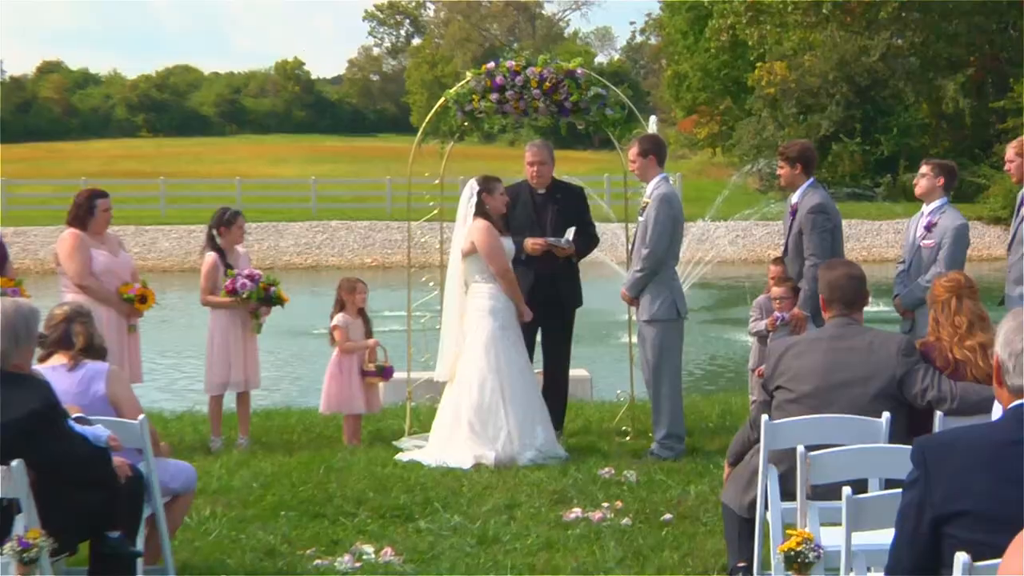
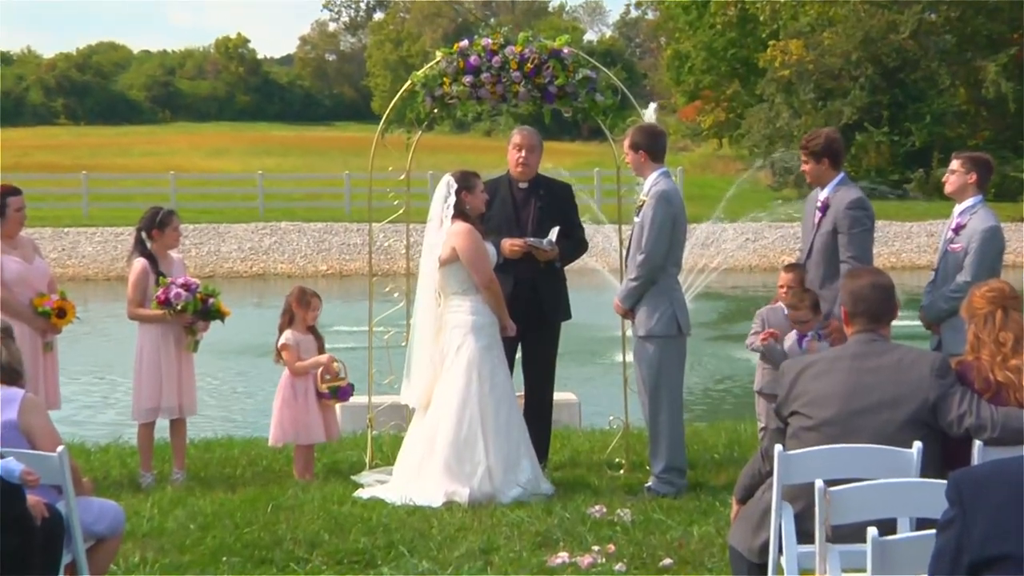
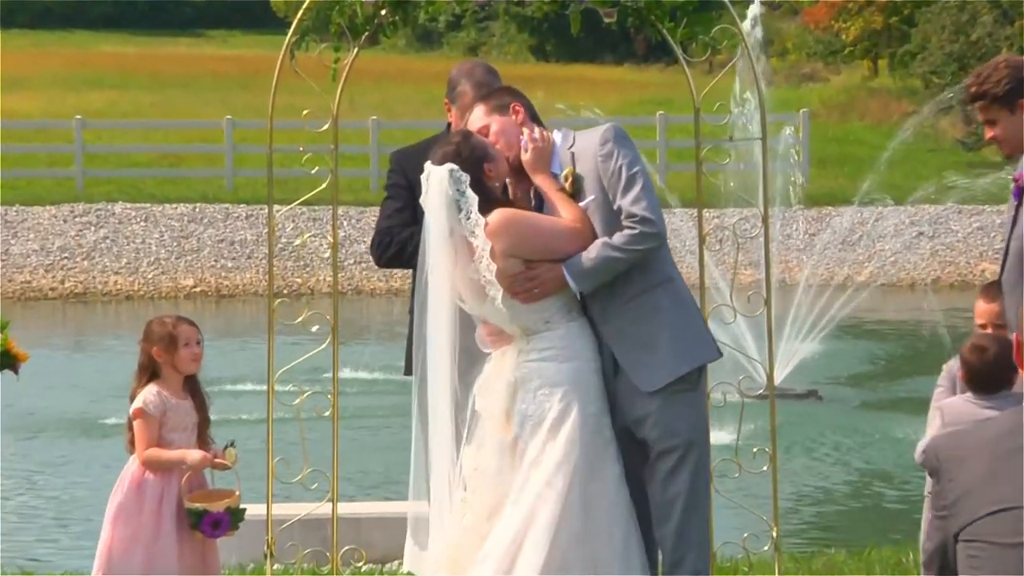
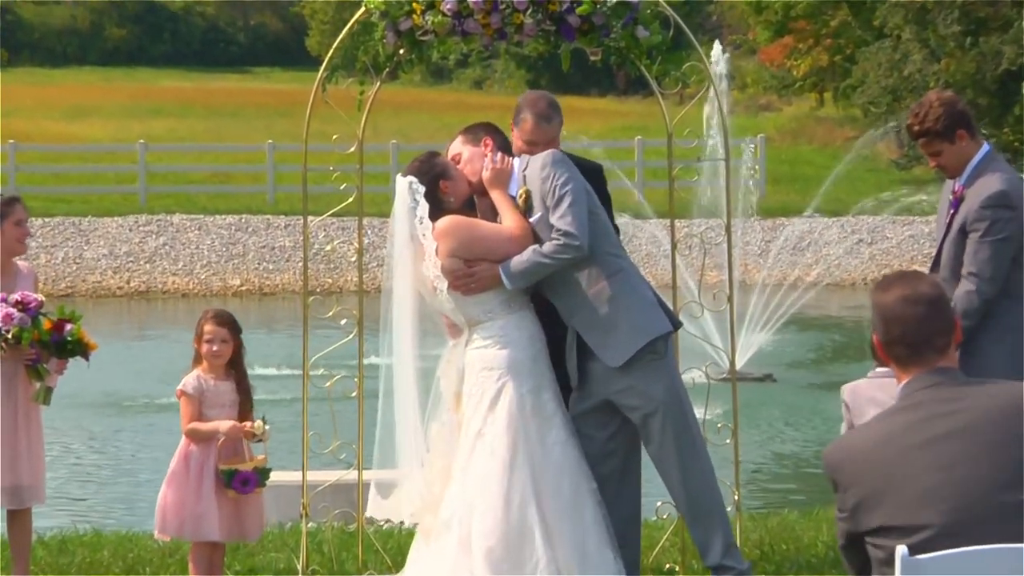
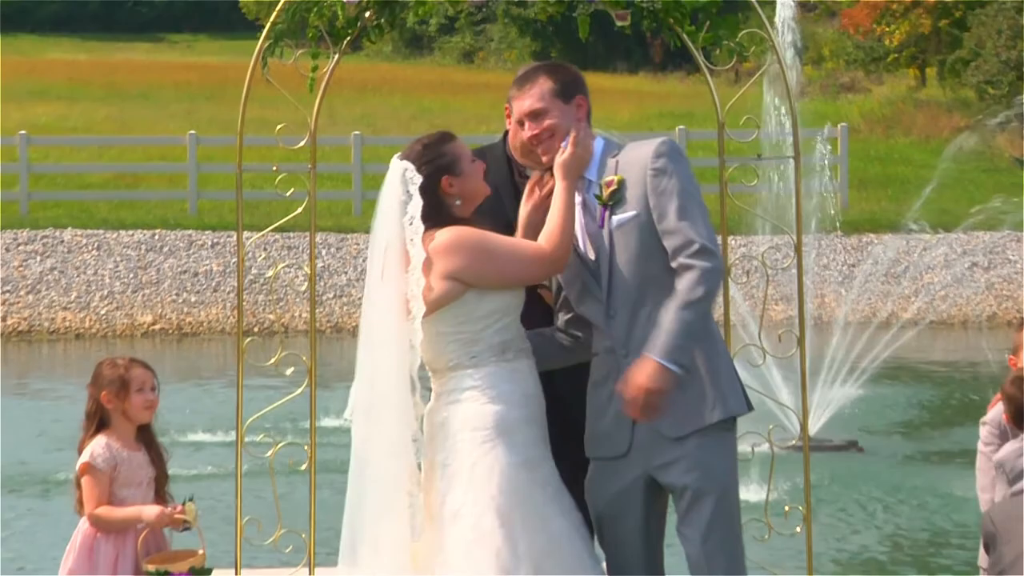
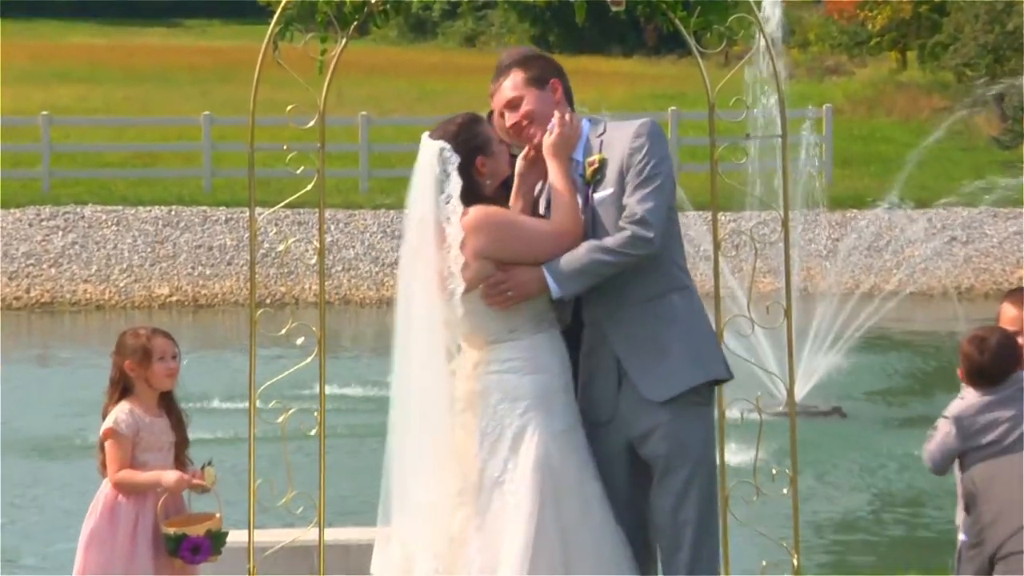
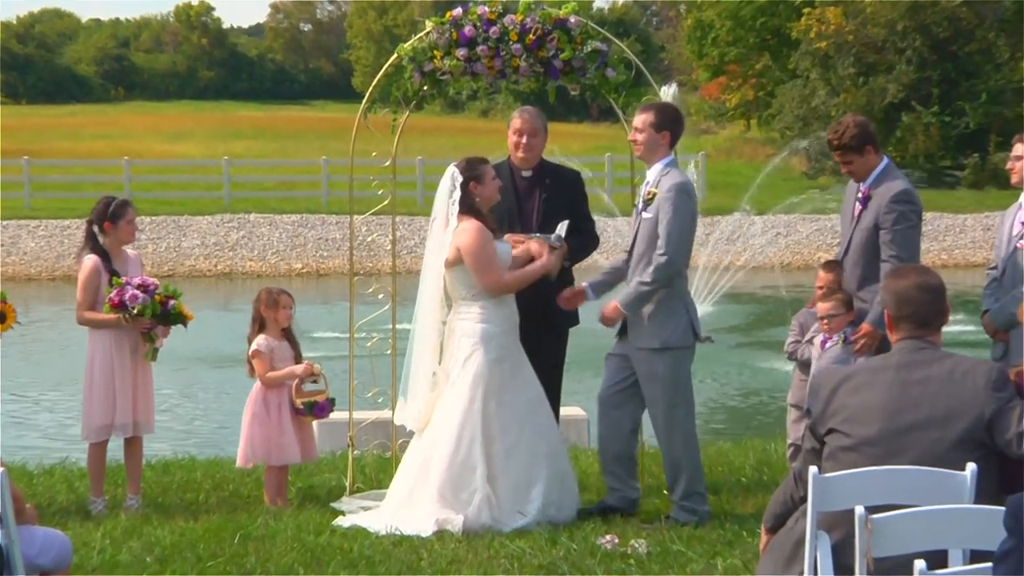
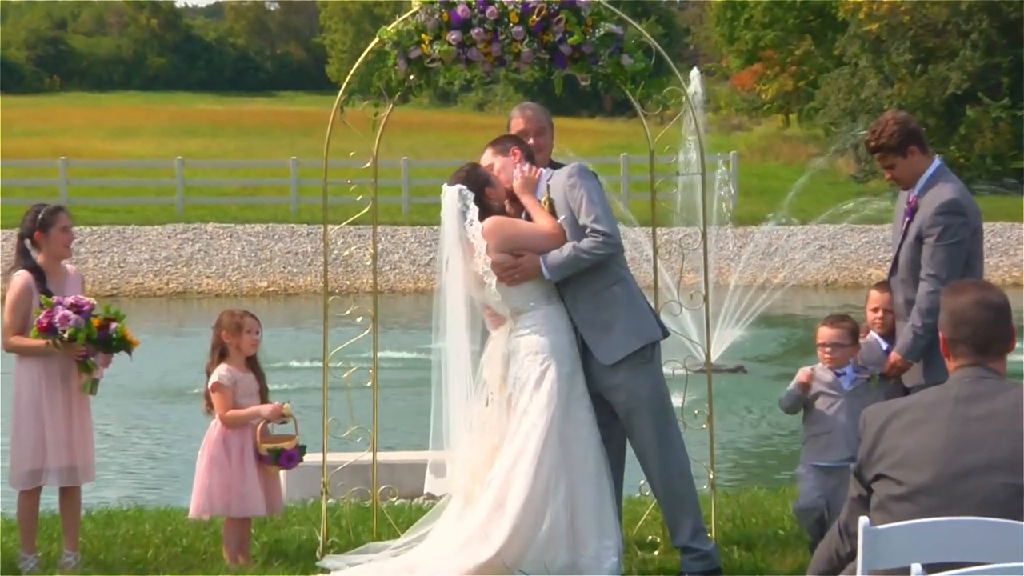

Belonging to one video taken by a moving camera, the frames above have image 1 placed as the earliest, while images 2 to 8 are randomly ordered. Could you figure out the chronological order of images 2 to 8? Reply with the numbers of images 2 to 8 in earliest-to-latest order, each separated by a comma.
2, 7, 8, 4, 3, 6, 5
